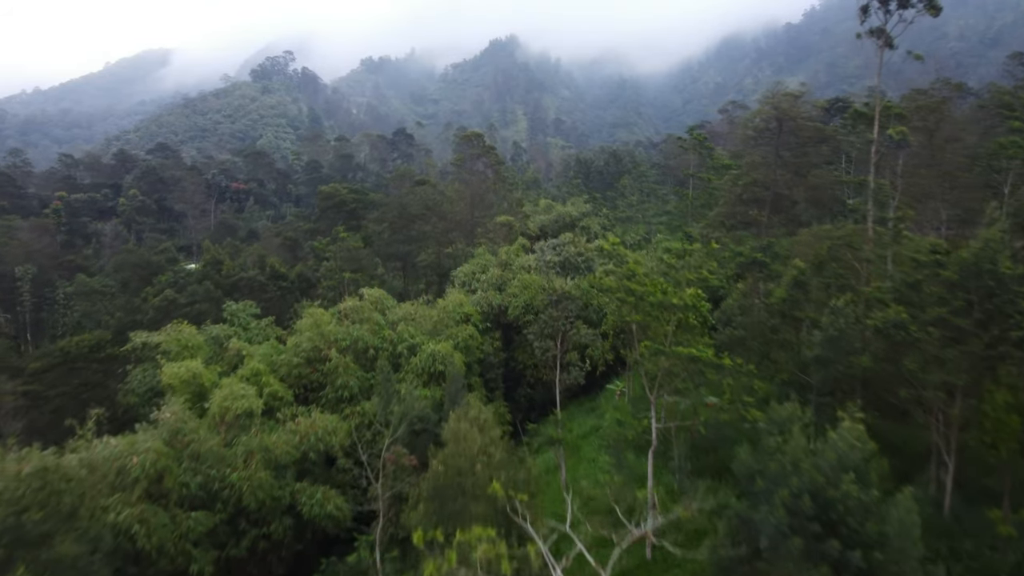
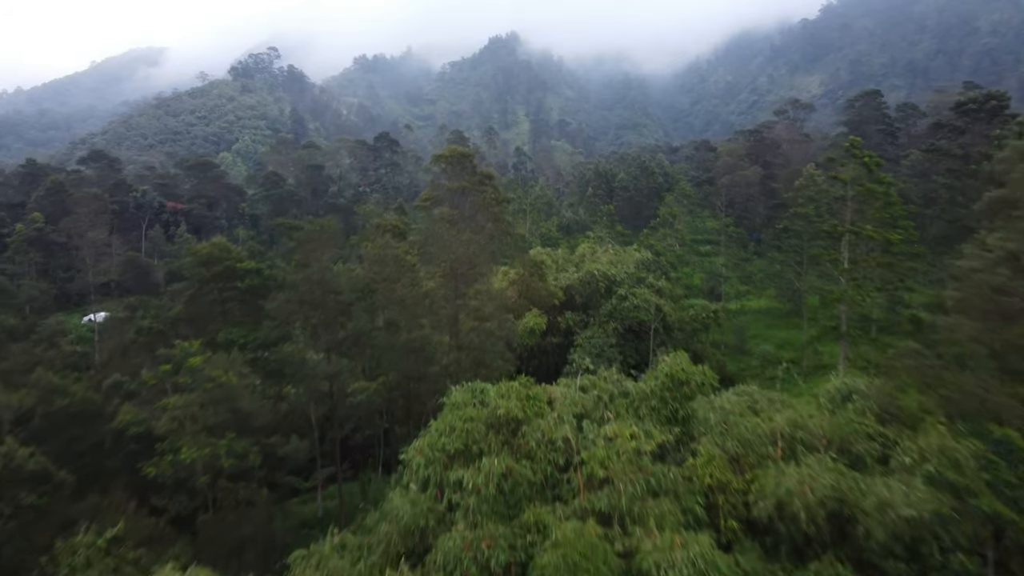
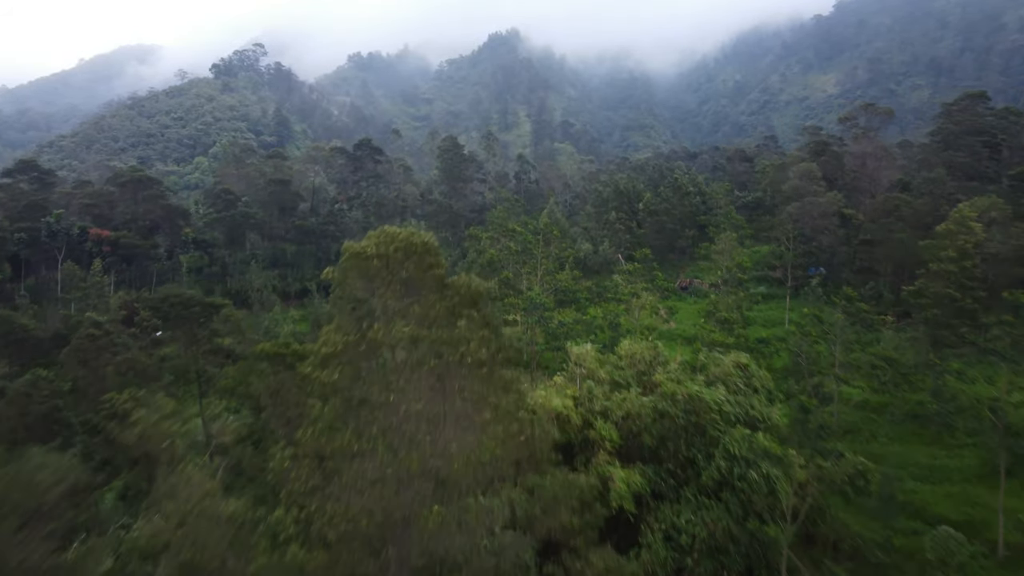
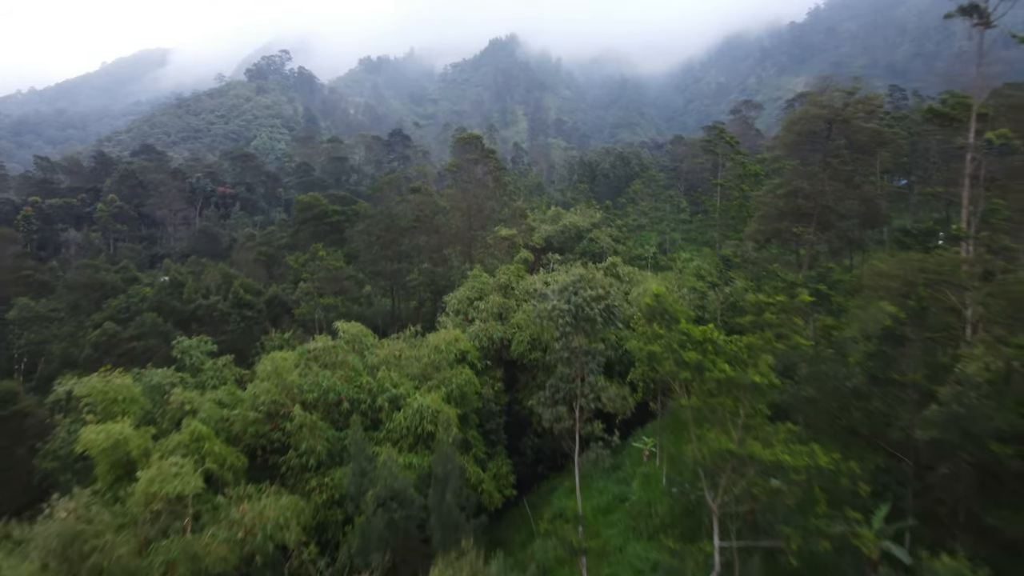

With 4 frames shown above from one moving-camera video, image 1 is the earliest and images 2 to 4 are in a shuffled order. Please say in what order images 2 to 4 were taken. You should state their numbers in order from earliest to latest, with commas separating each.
4, 2, 3
